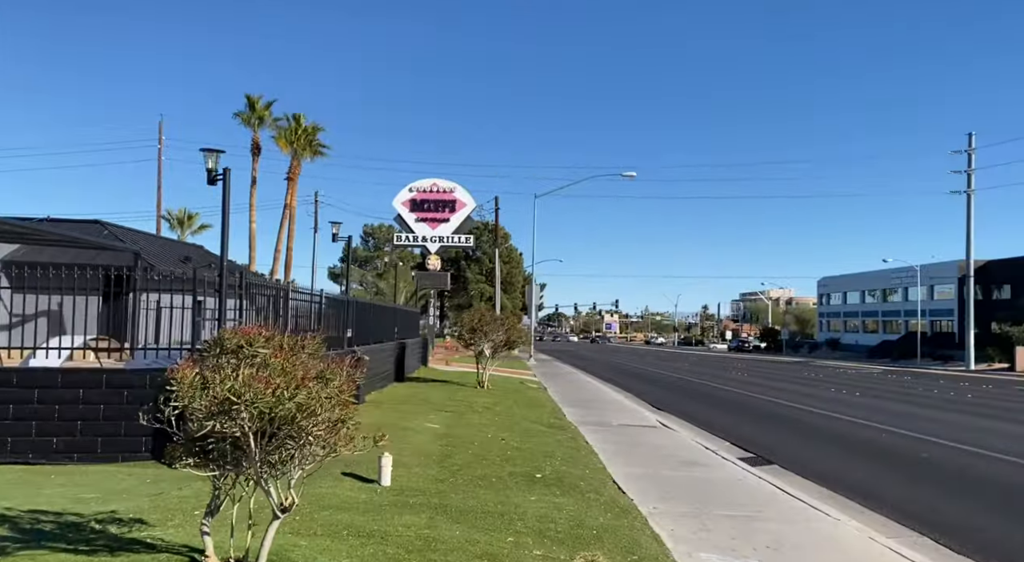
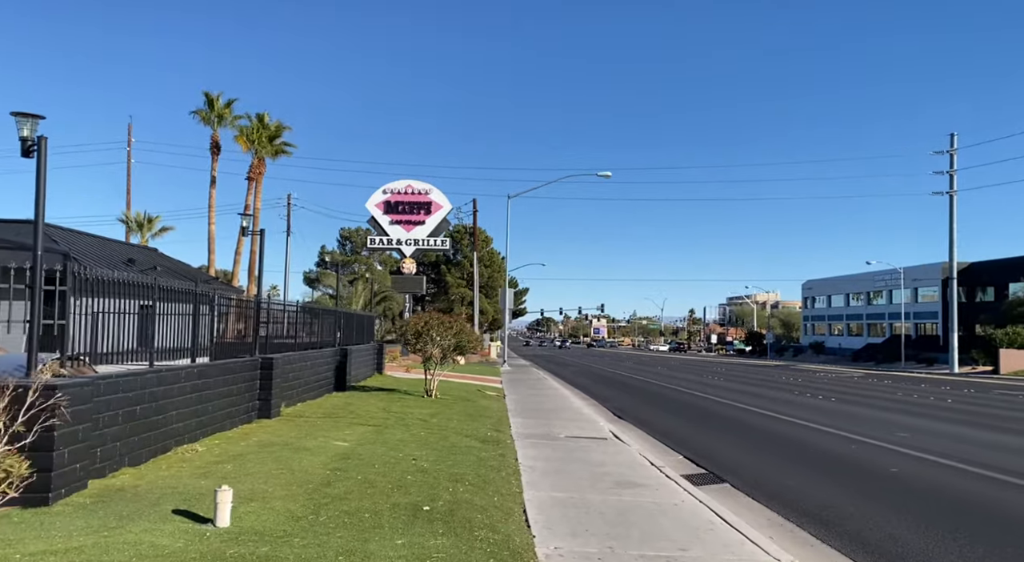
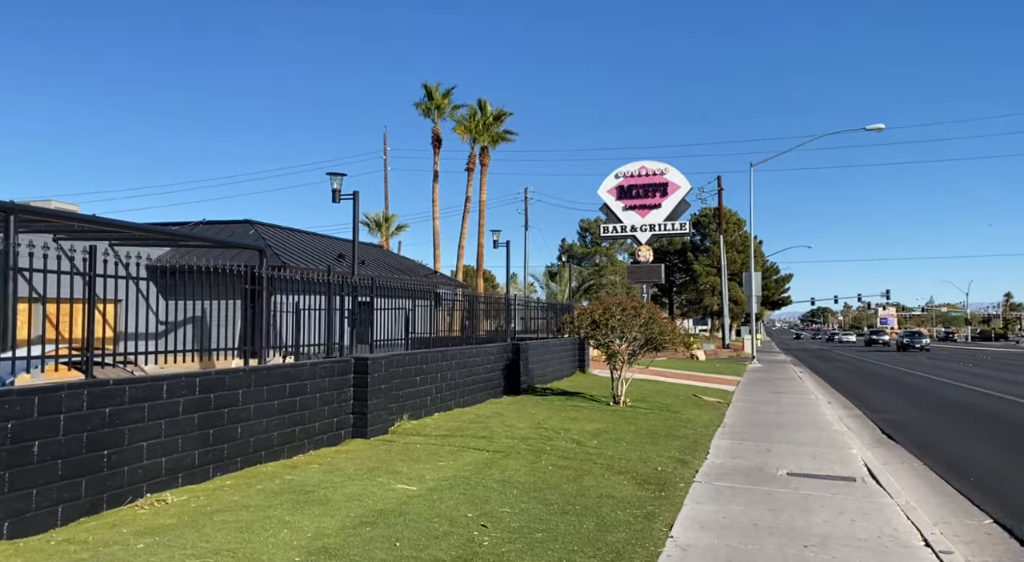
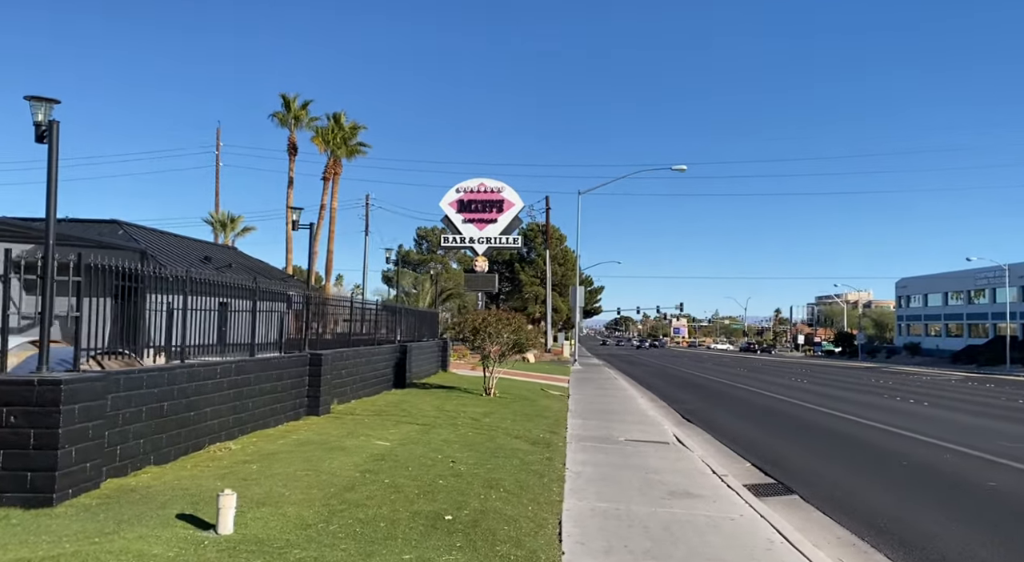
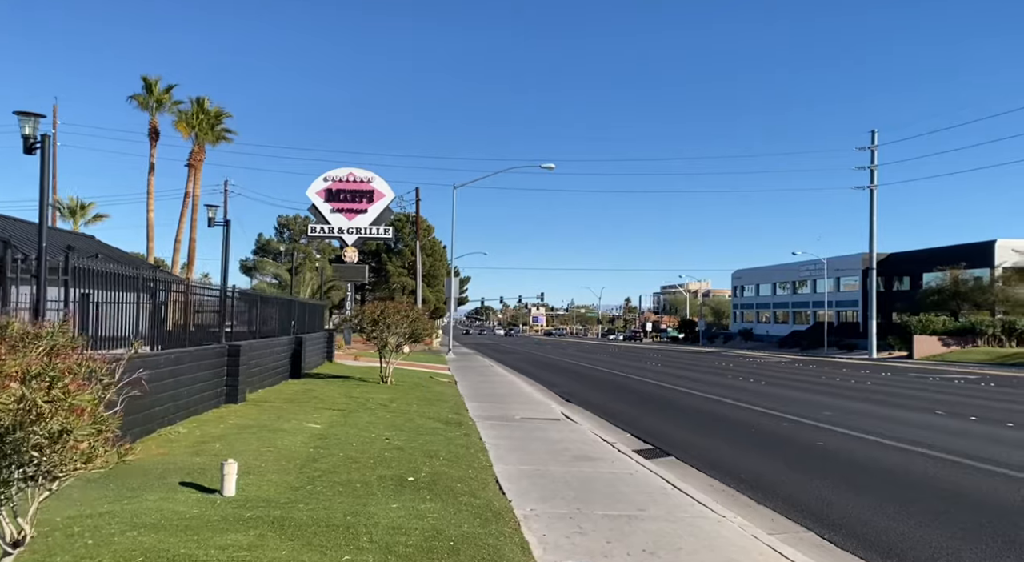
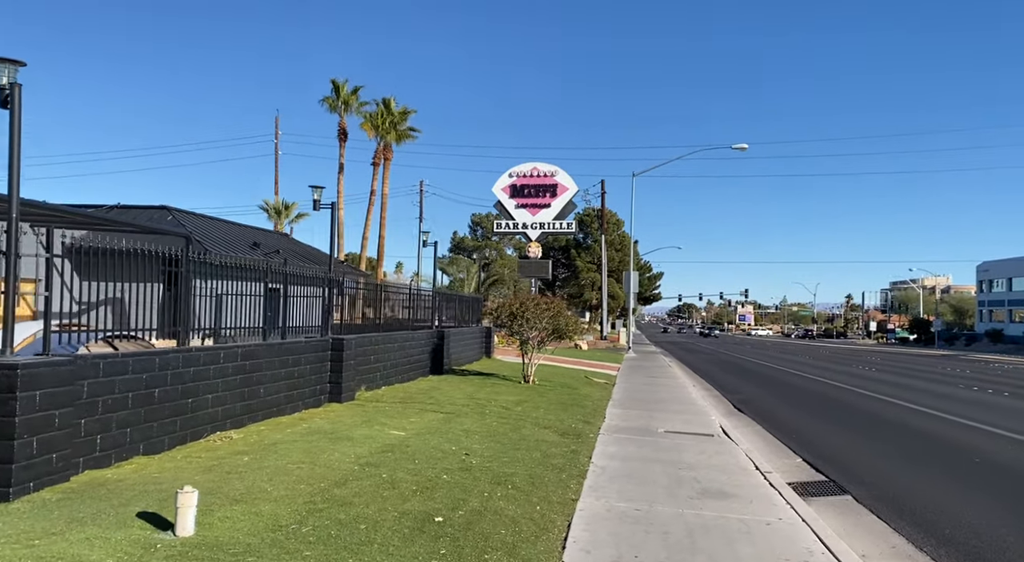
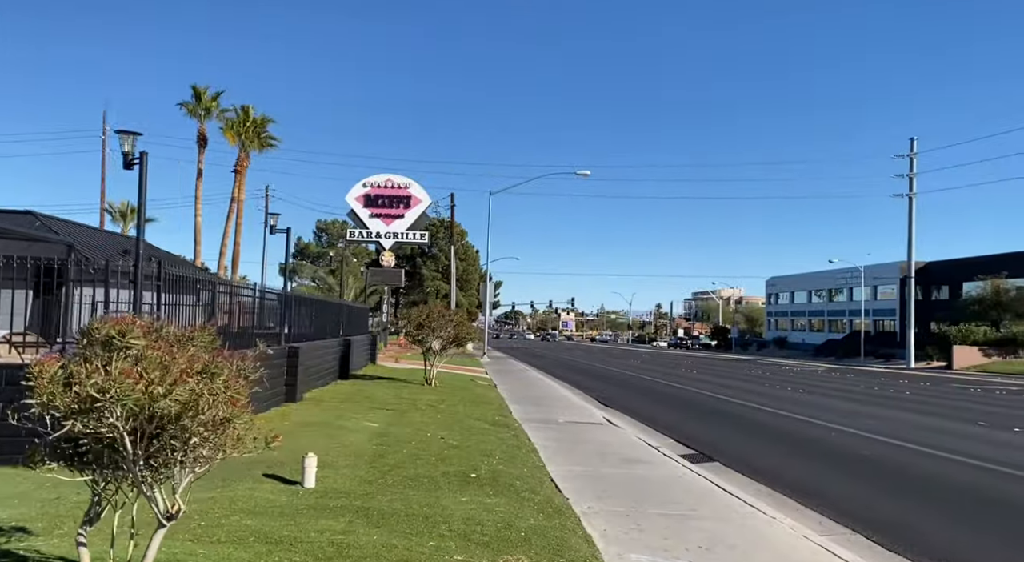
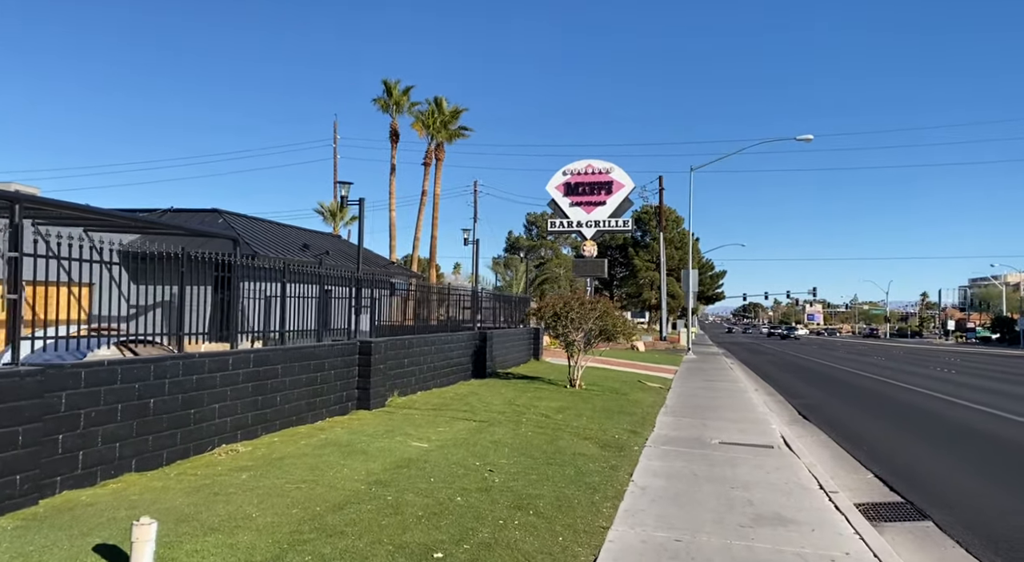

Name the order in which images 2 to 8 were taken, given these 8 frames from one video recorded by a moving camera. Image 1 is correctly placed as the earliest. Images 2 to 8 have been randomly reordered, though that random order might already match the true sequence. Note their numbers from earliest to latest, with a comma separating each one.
7, 5, 2, 4, 6, 8, 3
